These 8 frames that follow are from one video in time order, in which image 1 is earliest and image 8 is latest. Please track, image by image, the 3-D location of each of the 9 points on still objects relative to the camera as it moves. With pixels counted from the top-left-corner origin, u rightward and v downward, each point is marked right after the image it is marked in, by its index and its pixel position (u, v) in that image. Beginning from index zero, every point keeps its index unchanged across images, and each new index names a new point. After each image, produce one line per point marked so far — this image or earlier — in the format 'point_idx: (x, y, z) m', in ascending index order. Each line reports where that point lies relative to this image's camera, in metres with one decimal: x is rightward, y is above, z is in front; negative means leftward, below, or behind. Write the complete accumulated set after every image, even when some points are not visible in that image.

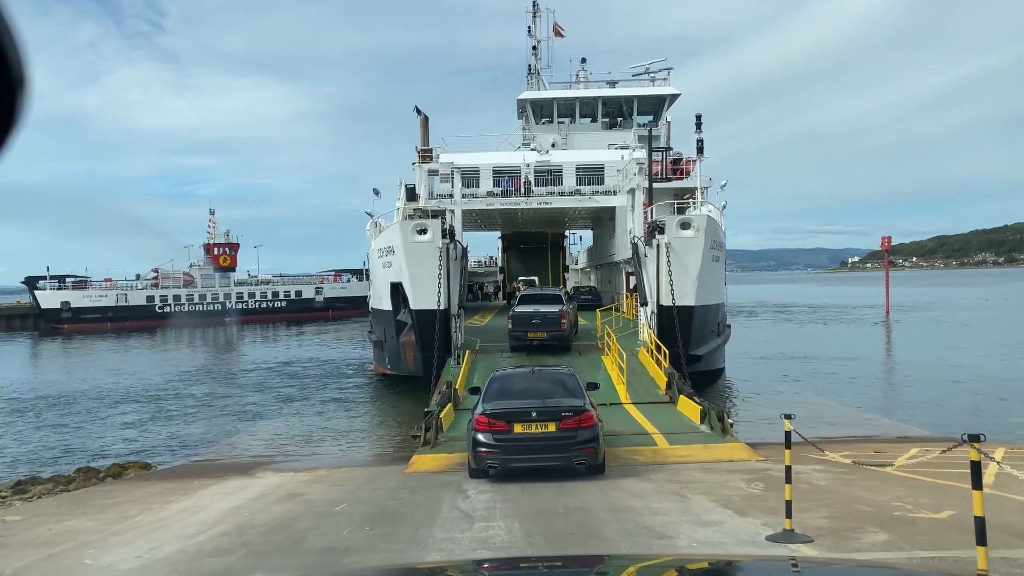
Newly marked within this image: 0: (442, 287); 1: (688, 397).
0: (-1.6, 0.0, +18.7) m
1: (+3.0, -1.9, +13.9) m
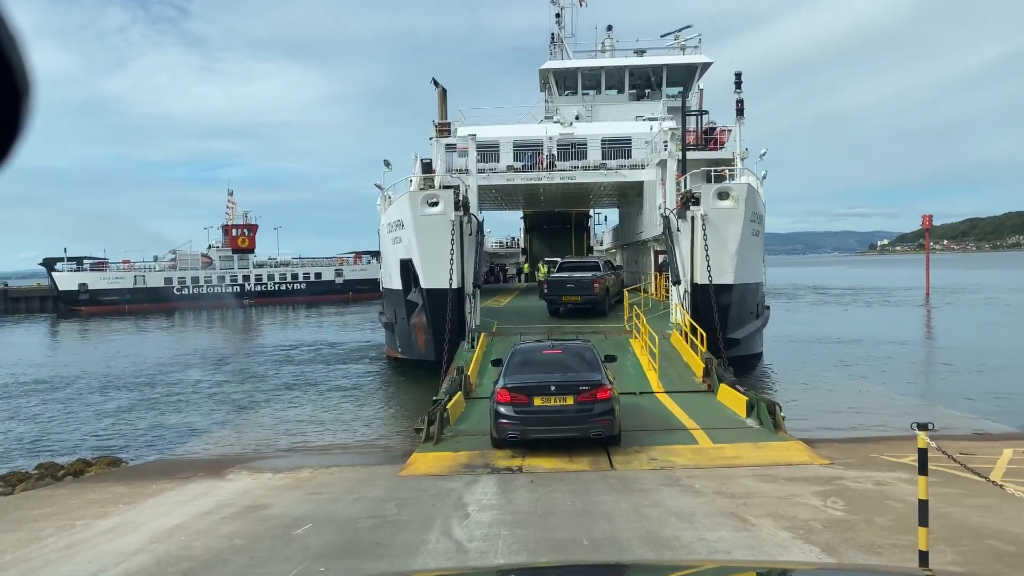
0: (-1.2, +0.5, +17.2) m
1: (+3.3, -1.5, +12.2) m
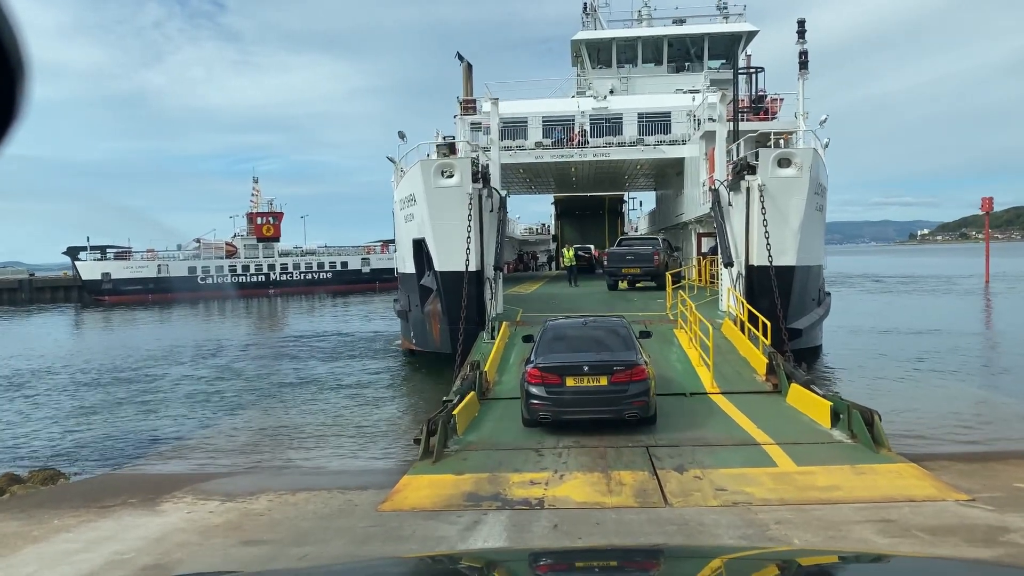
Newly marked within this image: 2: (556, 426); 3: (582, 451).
0: (-0.7, +0.8, +15.0) m
1: (+3.6, -1.2, +10.0) m
2: (+0.5, -1.6, +9.2) m
3: (+0.7, -1.6, +7.8) m
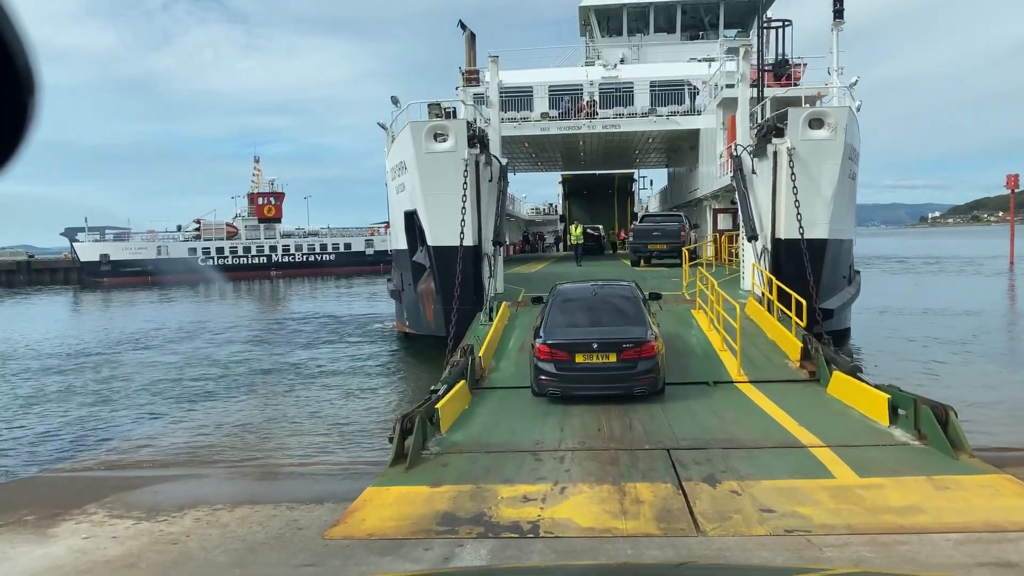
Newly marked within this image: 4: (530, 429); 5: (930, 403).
0: (-0.7, +1.2, +13.6) m
1: (+3.5, -0.9, +8.5) m
2: (+0.4, -1.3, +7.8) m
3: (+0.6, -1.3, +6.4) m
4: (+0.2, -1.3, +7.6) m
5: (+3.3, -0.9, +6.5) m
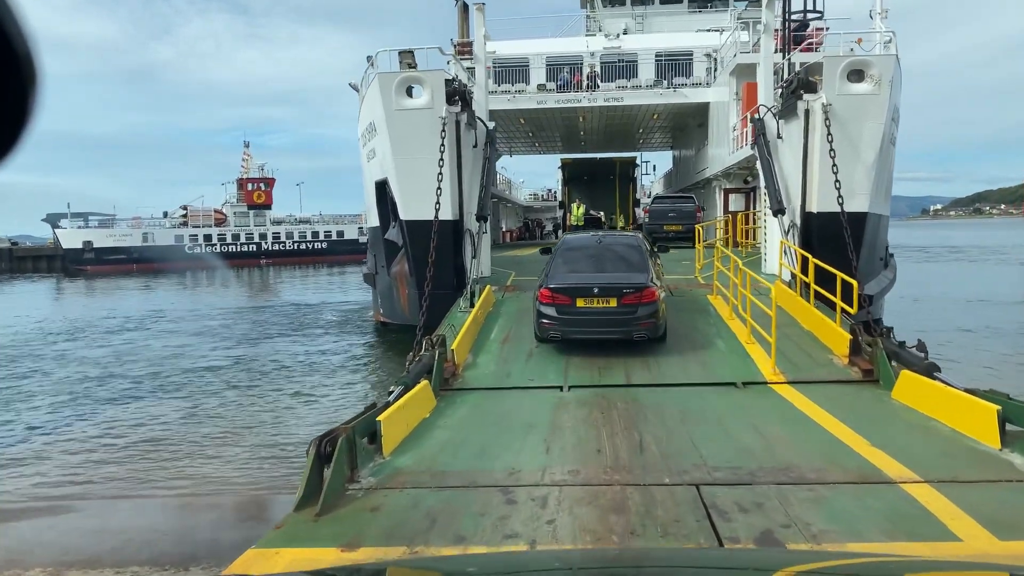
0: (-0.9, +1.5, +11.6) m
1: (+3.3, -0.7, +6.5) m
2: (+0.2, -1.1, +5.9) m
3: (+0.4, -1.1, +4.4) m
4: (0.0, -1.1, +5.6) m
5: (+3.1, -0.7, +4.6) m
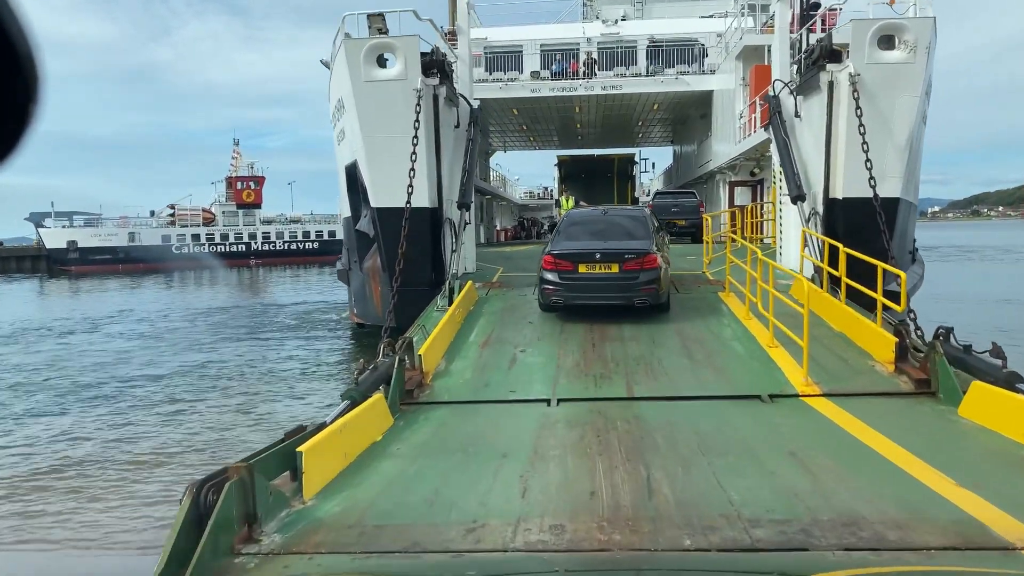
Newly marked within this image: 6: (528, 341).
0: (-1.1, +1.5, +10.2) m
1: (+3.1, -0.6, +5.2) m
2: (+0.1, -1.0, +4.5) m
3: (+0.2, -1.1, +3.1) m
4: (-0.2, -1.0, +4.2) m
5: (+2.9, -0.7, +3.2) m
6: (+0.1, -0.5, +8.2) m
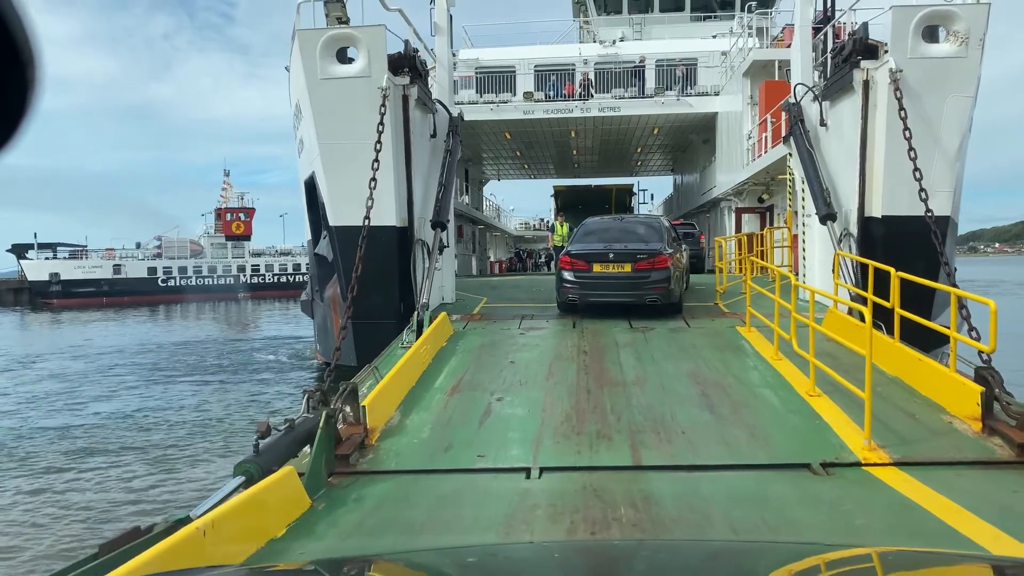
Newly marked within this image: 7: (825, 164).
0: (-1.3, +1.2, +8.7) m
1: (+2.9, -0.8, +3.6) m
2: (-0.1, -1.1, +2.9) m
3: (0.0, -1.1, +1.5) m
4: (-0.4, -1.1, +2.6) m
5: (+2.8, -0.7, +1.7) m
6: (0.0, -0.8, +6.6) m
7: (+3.7, +1.4, +9.7) m
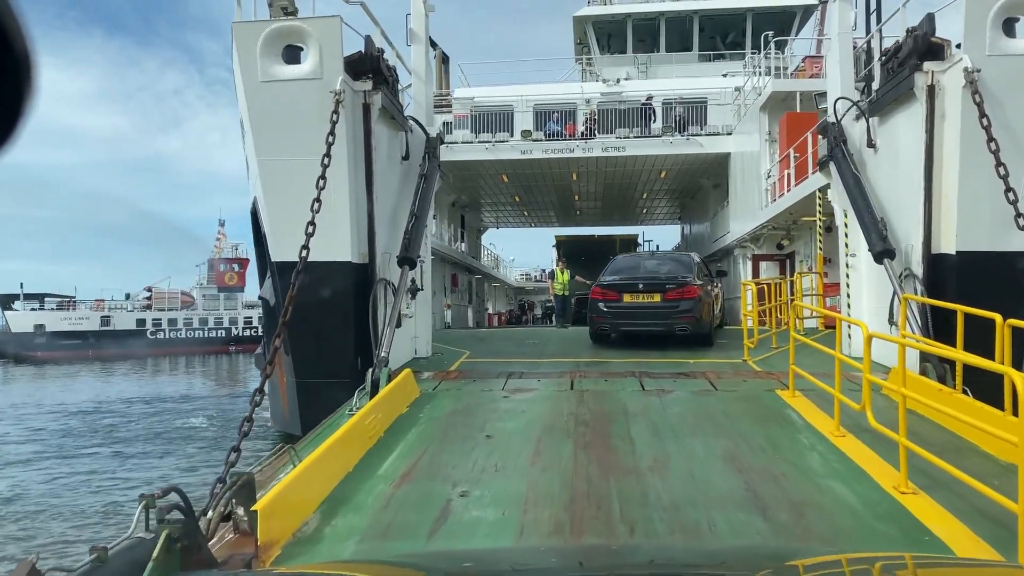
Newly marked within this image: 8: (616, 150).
0: (-1.5, +0.8, +7.1) m
1: (+2.8, -0.9, +1.8) m
2: (-0.3, -1.2, +1.1) m
3: (-0.1, -1.1, -0.3) m
4: (-0.6, -1.2, +0.9) m
5: (+2.6, -0.7, -0.1) m
6: (-0.2, -1.1, +4.8) m
7: (+3.5, +0.9, +8.1) m
8: (+2.4, +3.2, +18.7) m
